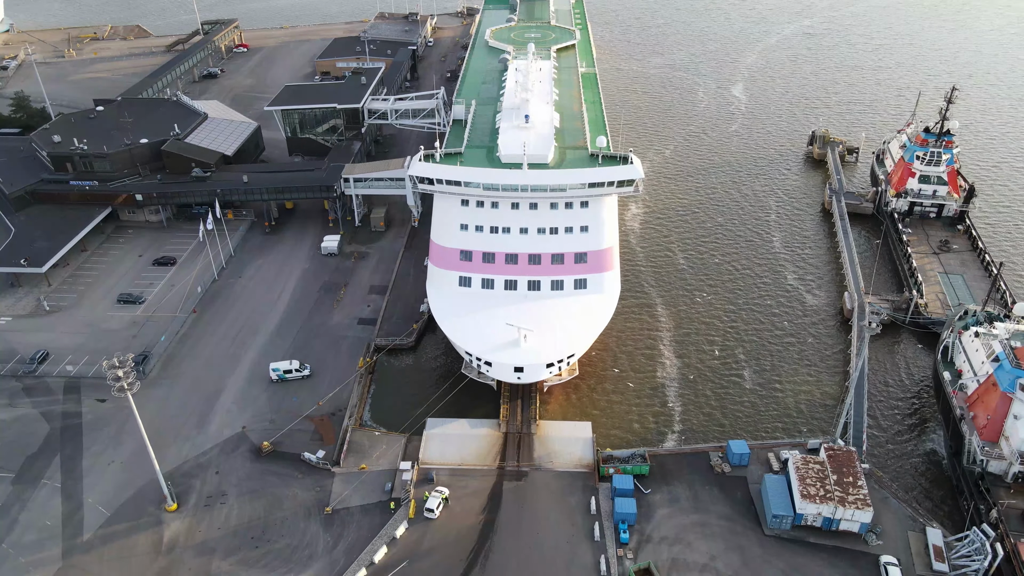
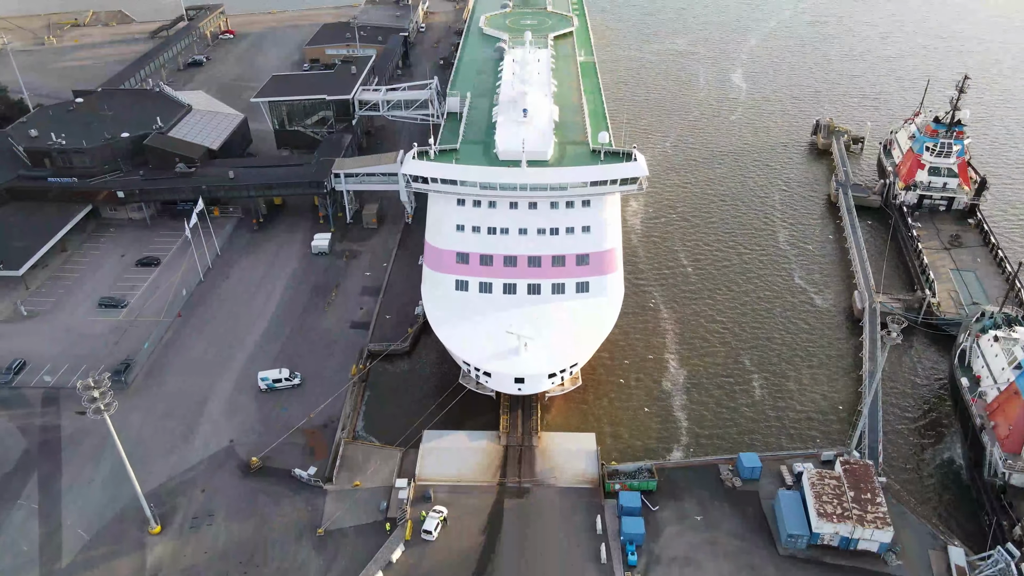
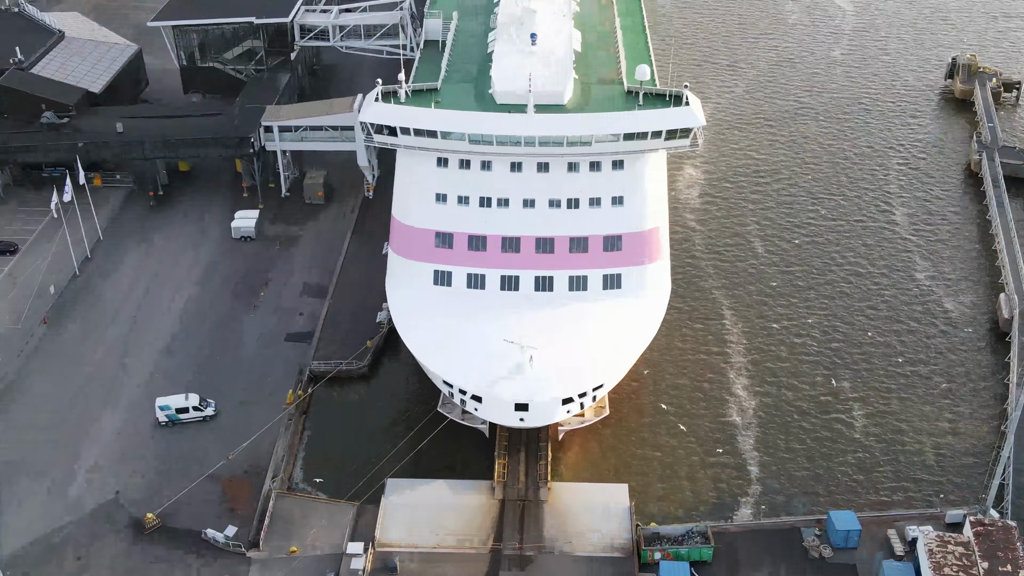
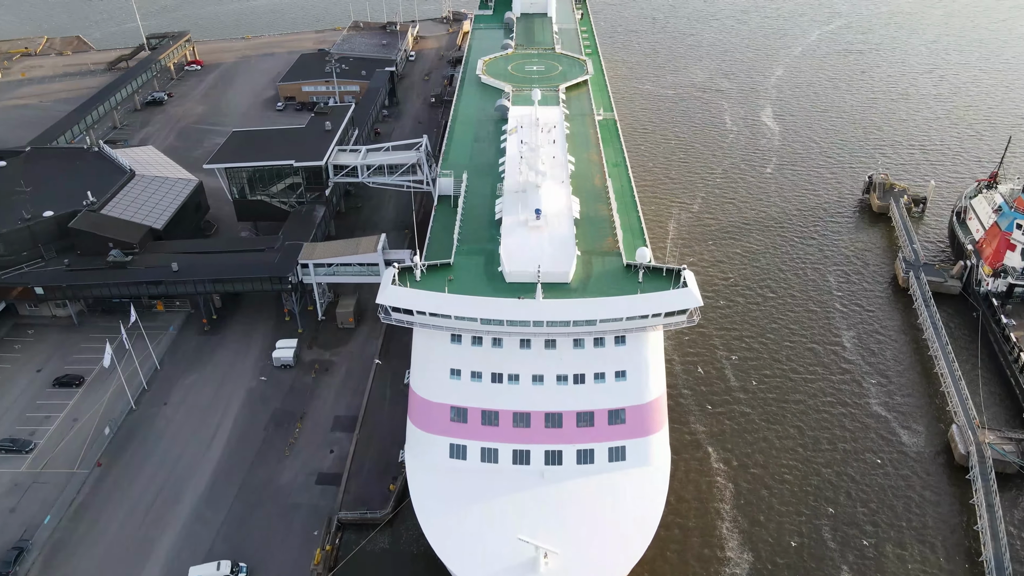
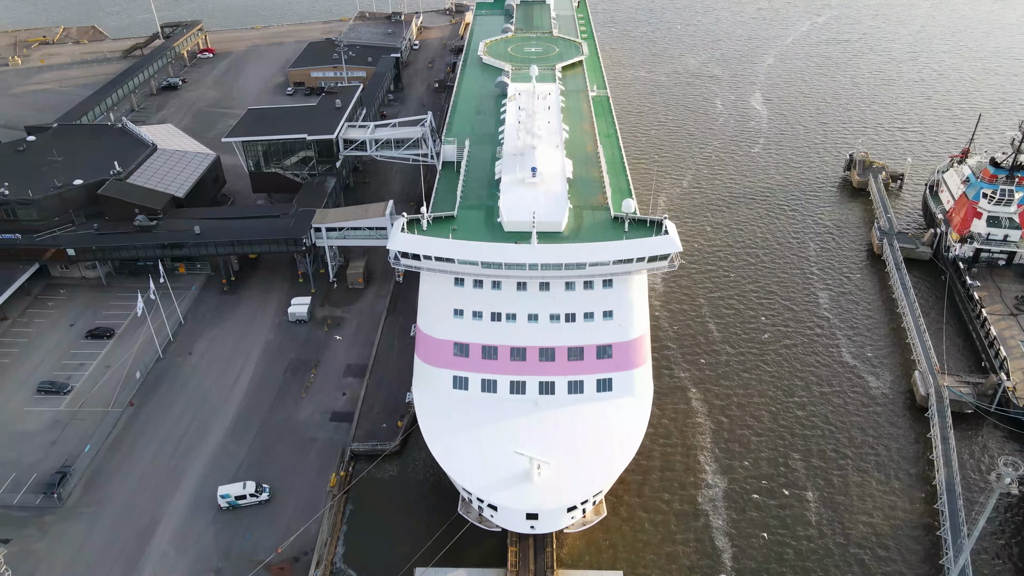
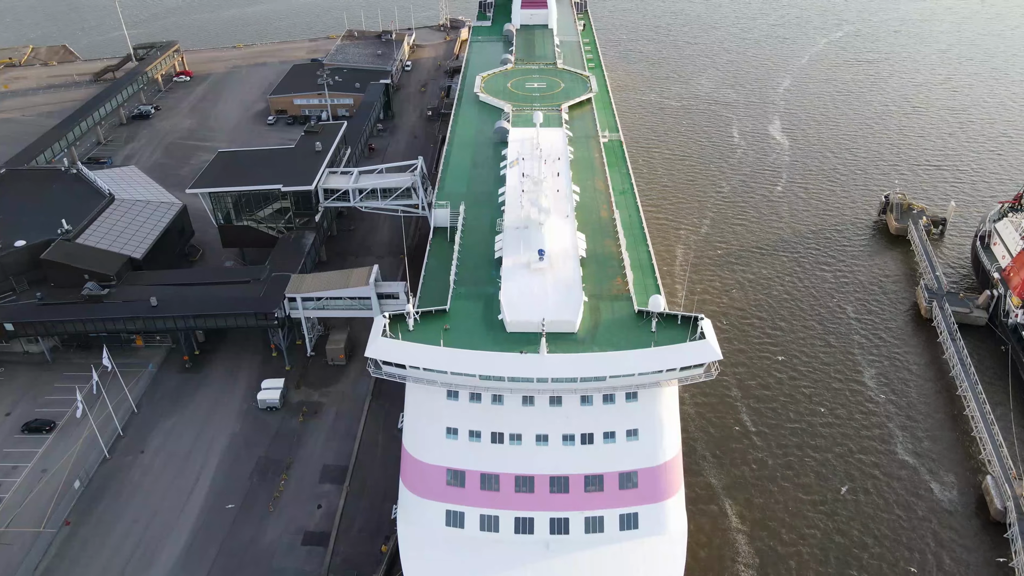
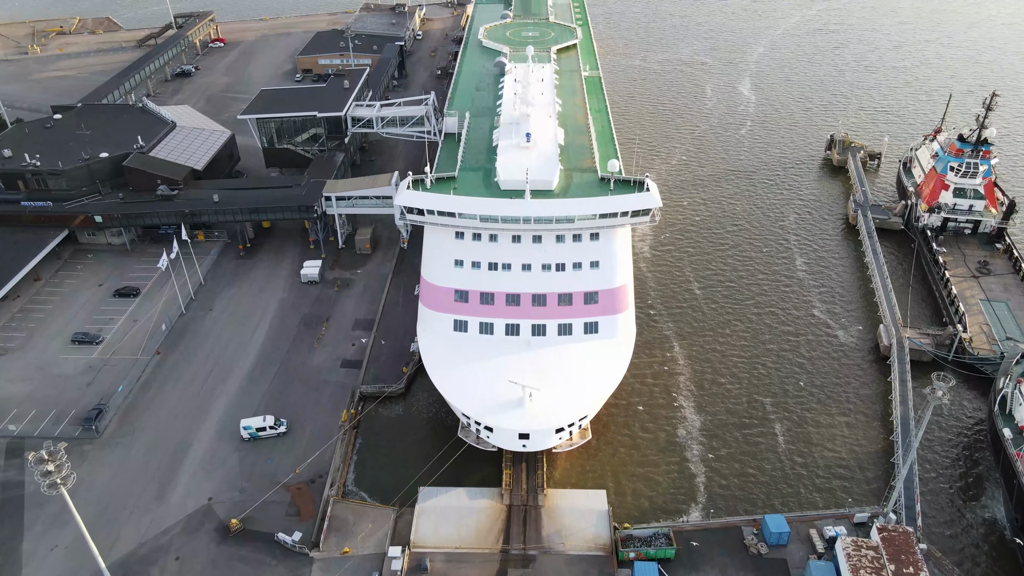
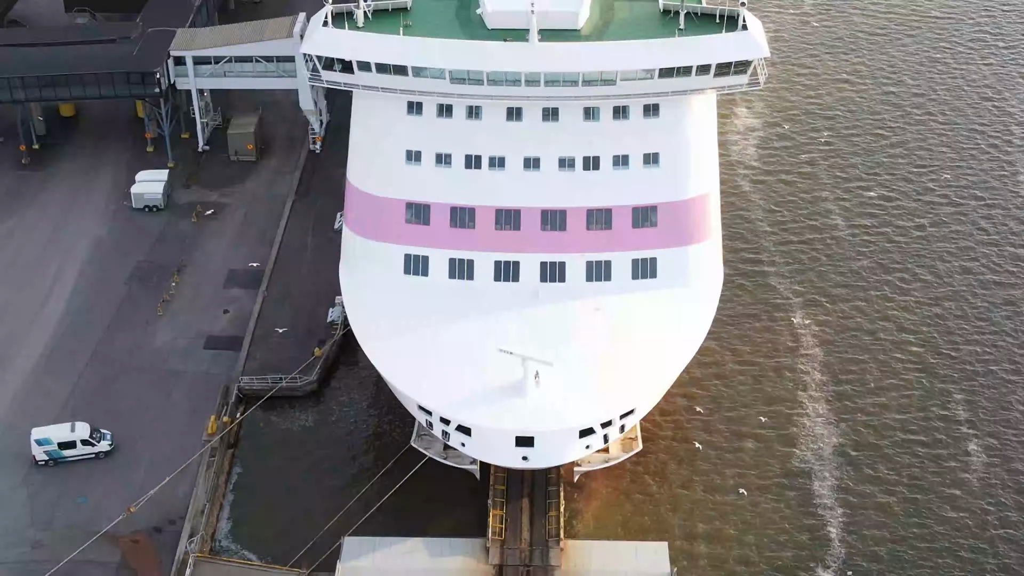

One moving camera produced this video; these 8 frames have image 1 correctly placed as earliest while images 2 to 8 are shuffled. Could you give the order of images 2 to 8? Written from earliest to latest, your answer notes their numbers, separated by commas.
3, 8, 2, 7, 5, 4, 6
